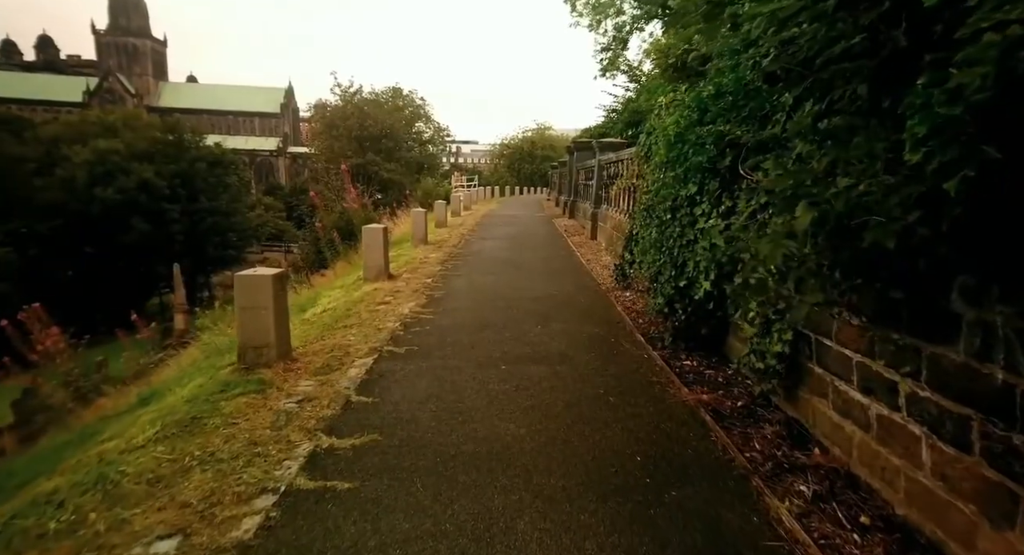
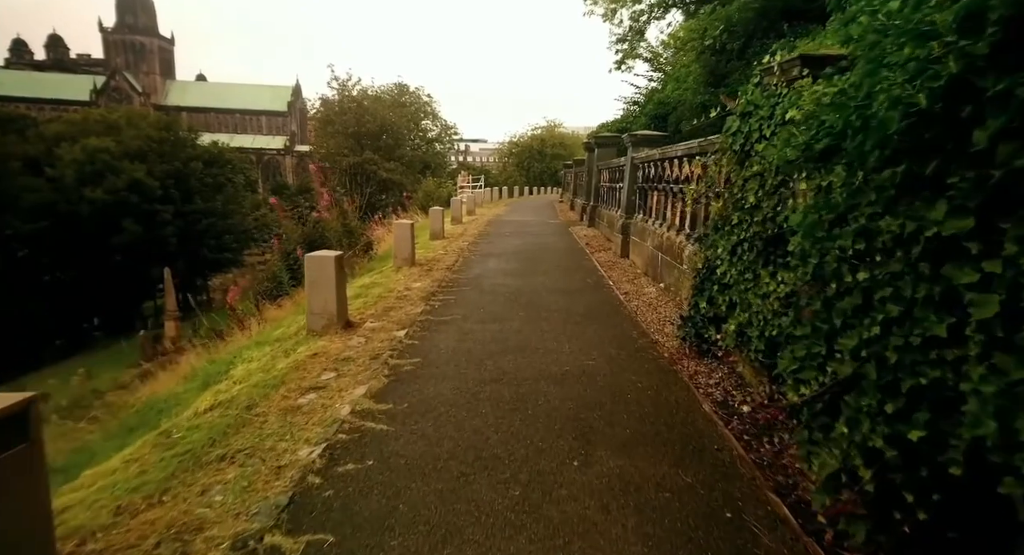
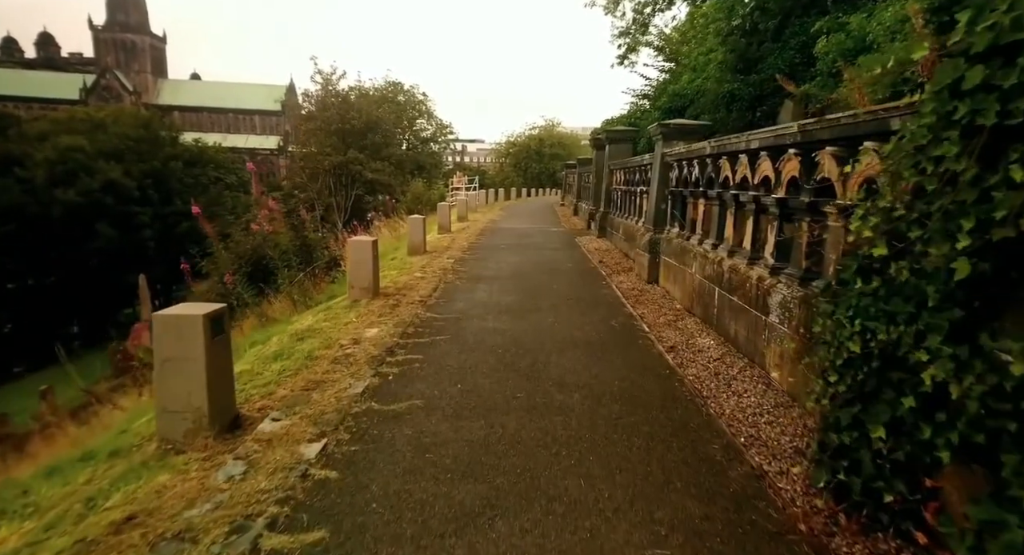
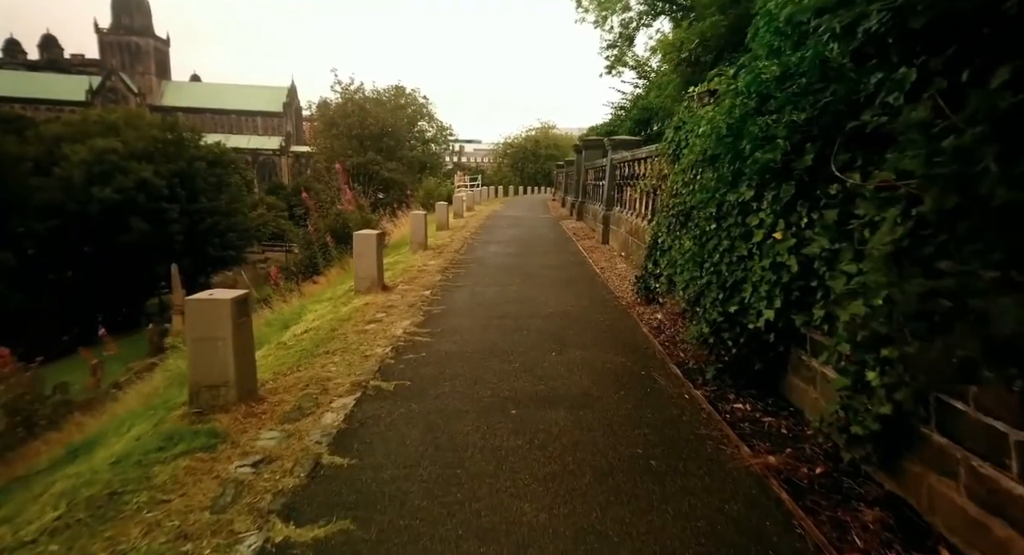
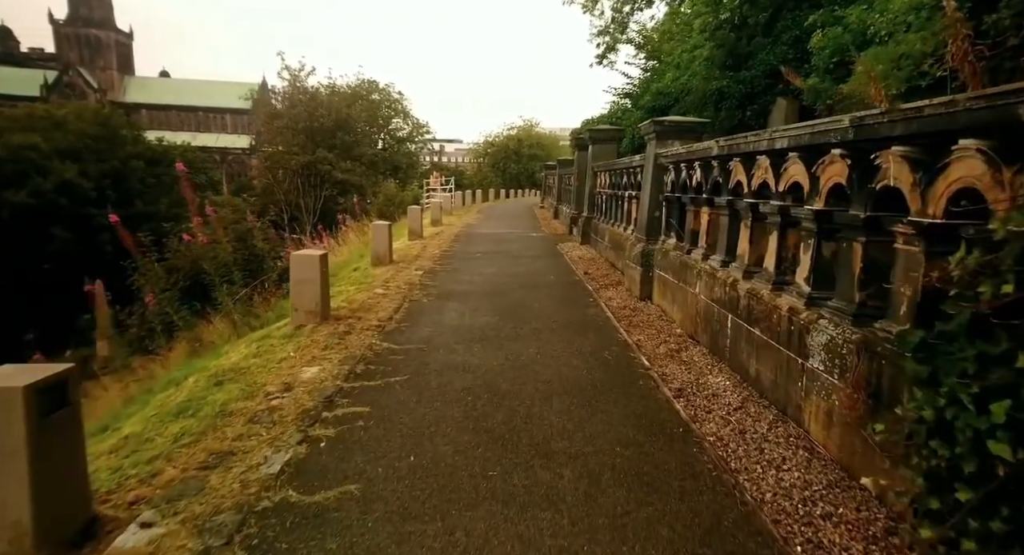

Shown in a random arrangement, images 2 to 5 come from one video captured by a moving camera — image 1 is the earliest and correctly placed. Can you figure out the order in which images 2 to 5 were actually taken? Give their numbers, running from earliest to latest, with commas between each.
4, 2, 3, 5
